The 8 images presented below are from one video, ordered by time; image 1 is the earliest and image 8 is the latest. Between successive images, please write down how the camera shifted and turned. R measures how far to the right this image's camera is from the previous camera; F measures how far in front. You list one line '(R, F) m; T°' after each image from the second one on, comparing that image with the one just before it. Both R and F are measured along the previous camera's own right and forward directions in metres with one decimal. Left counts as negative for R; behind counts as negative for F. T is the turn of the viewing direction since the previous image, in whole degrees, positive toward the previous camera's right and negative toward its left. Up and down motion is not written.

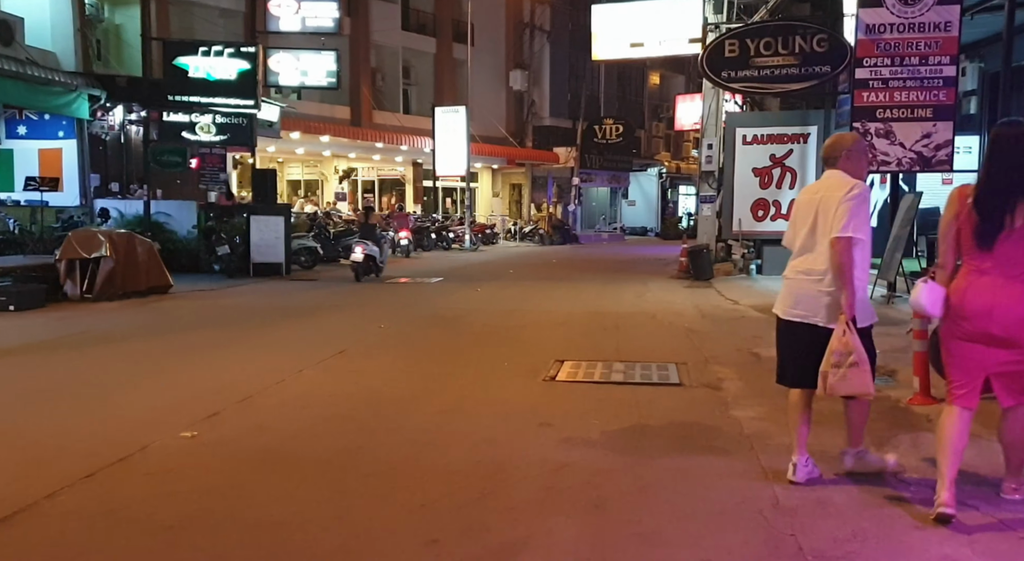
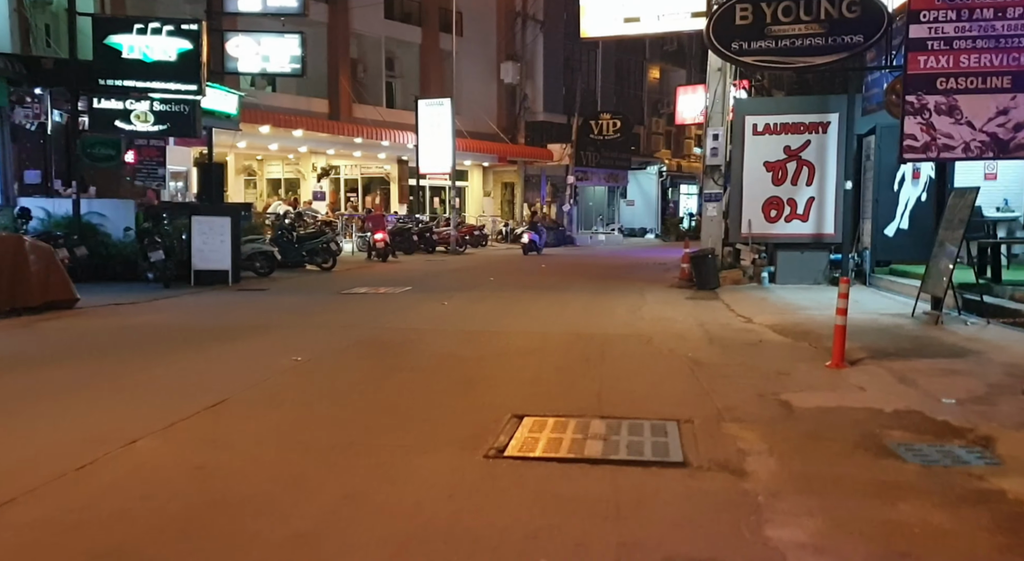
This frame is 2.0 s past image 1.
(+0.5, +2.7) m; 0°
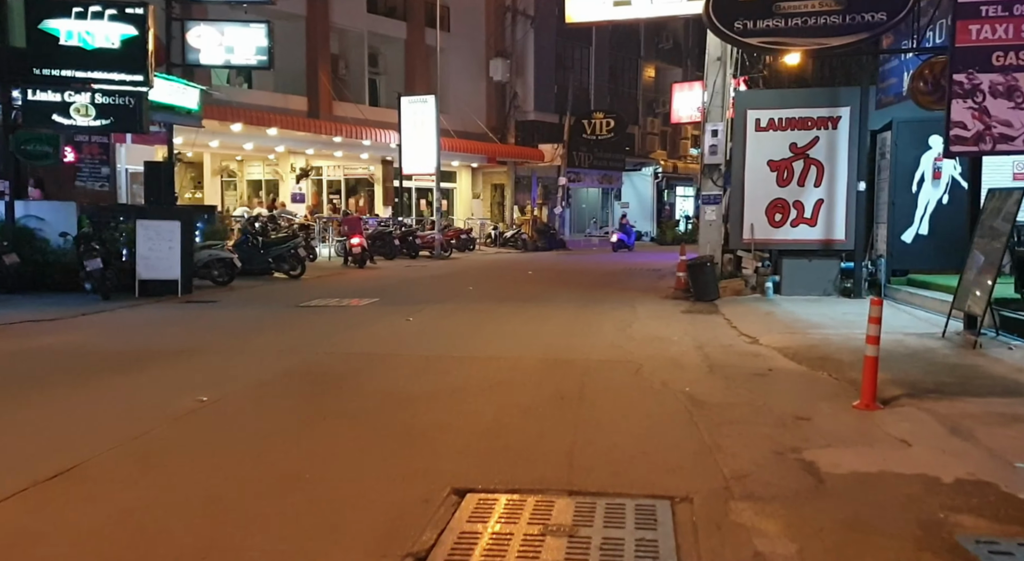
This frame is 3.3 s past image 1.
(+0.3, +1.8) m; 0°
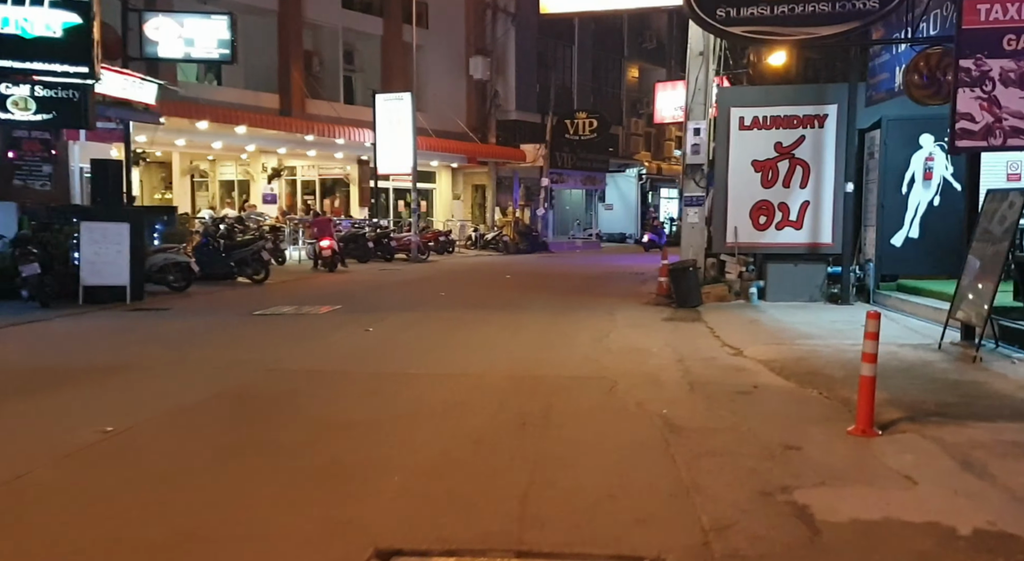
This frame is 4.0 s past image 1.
(+0.2, +0.9) m; +1°
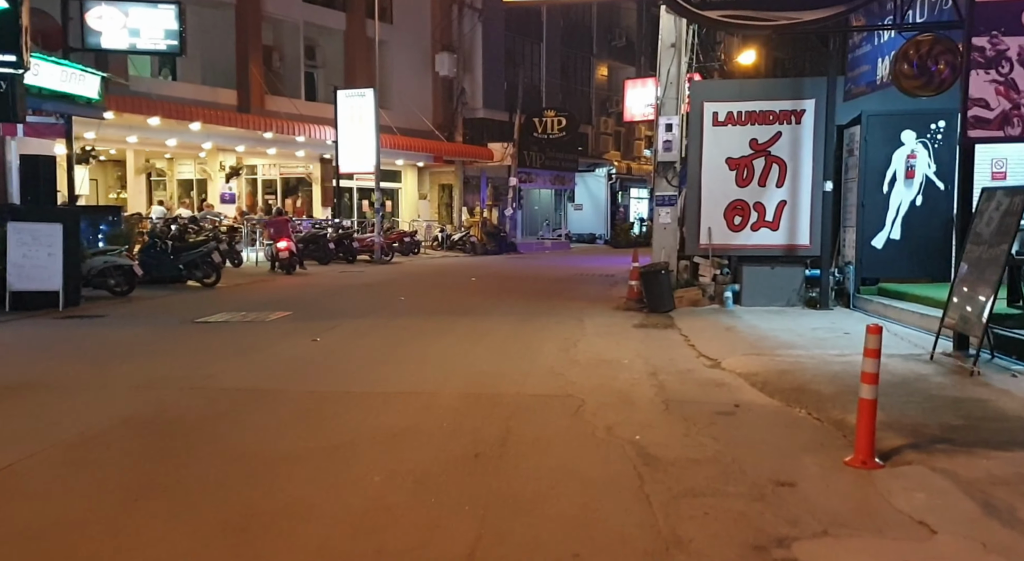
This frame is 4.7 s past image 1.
(+0.1, +0.9) m; +2°
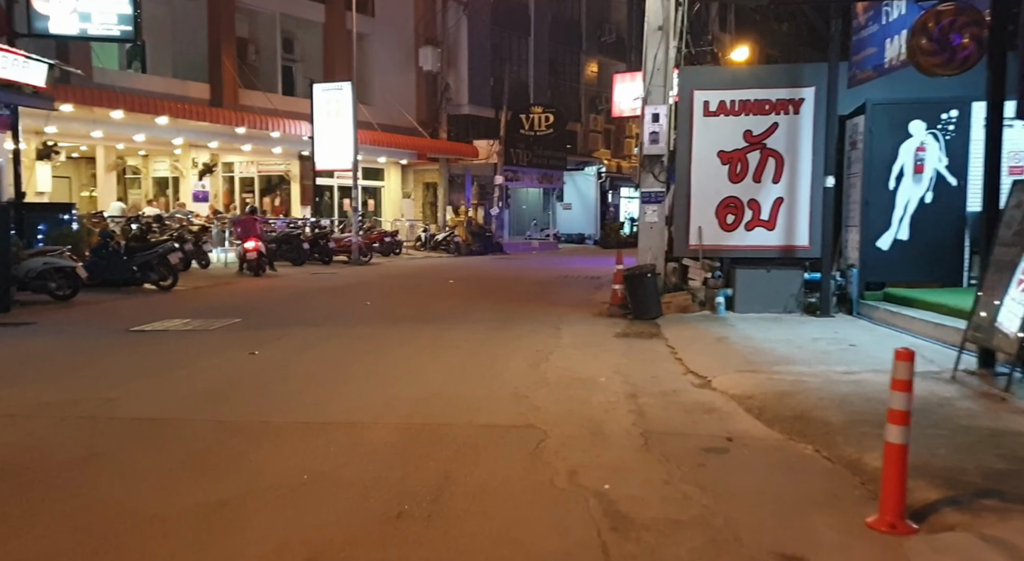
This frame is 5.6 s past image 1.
(+0.3, +1.4) m; 0°
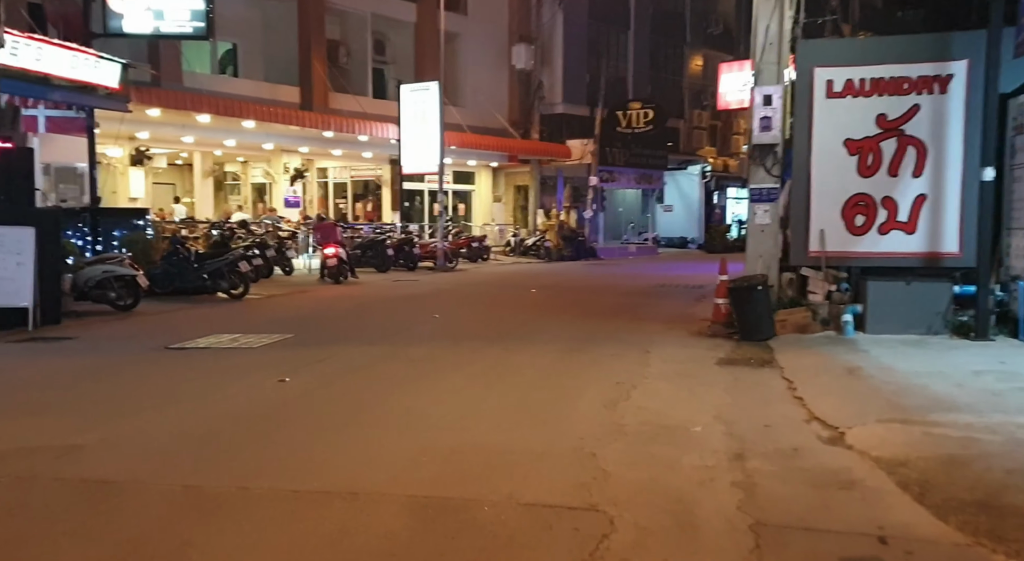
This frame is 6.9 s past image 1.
(+0.3, +1.9) m; -6°
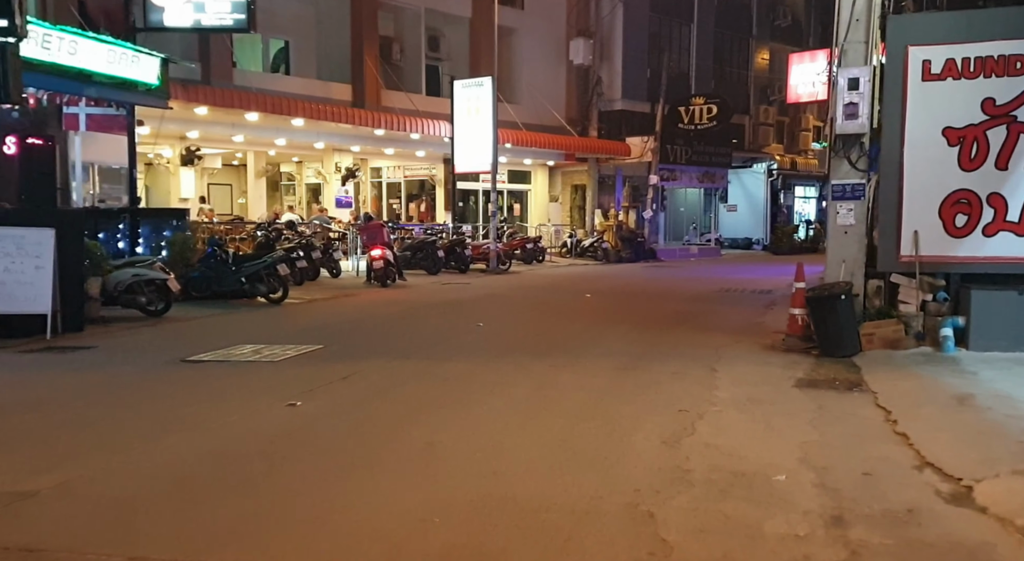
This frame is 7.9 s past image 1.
(+0.1, +1.3) m; -4°
